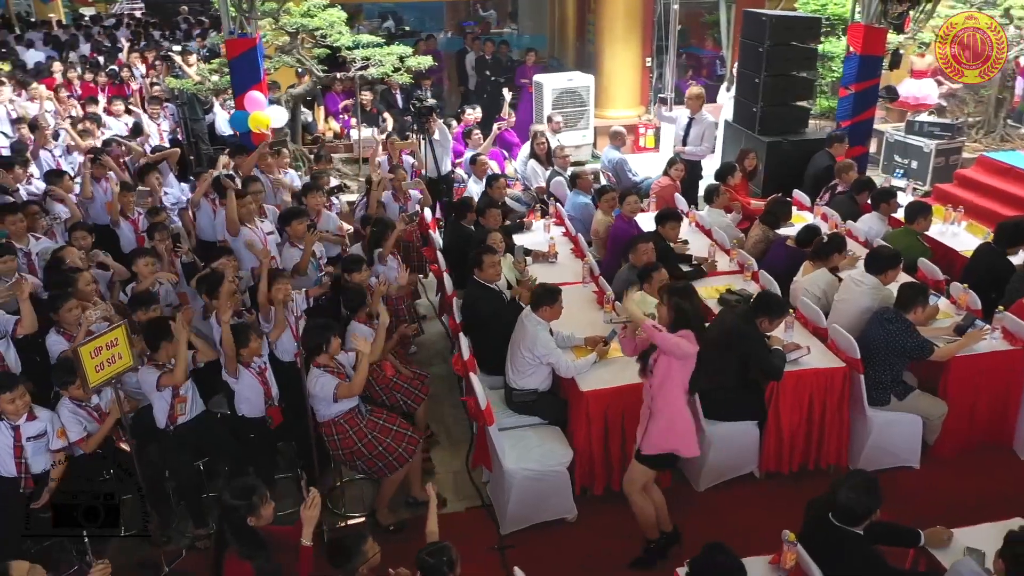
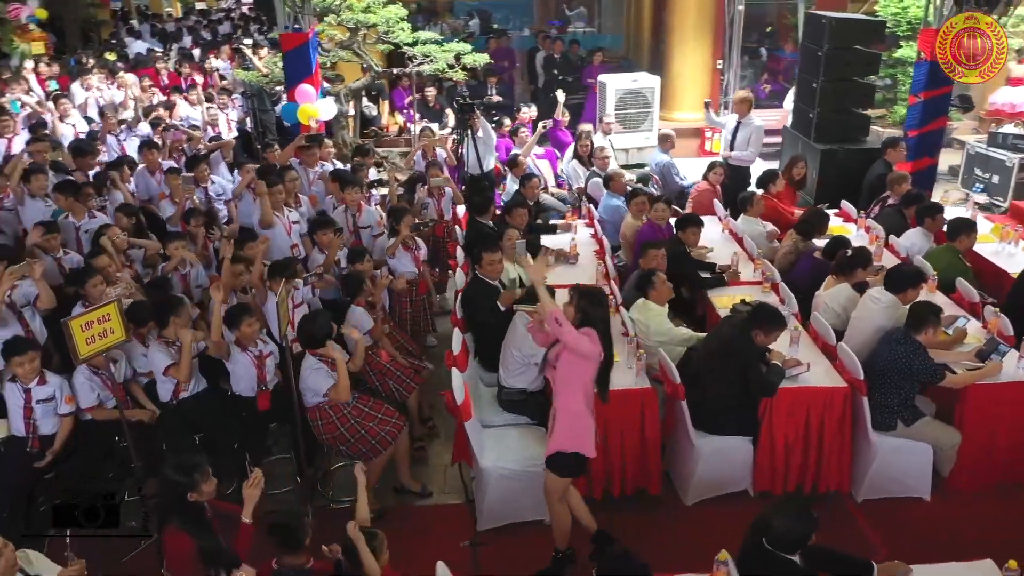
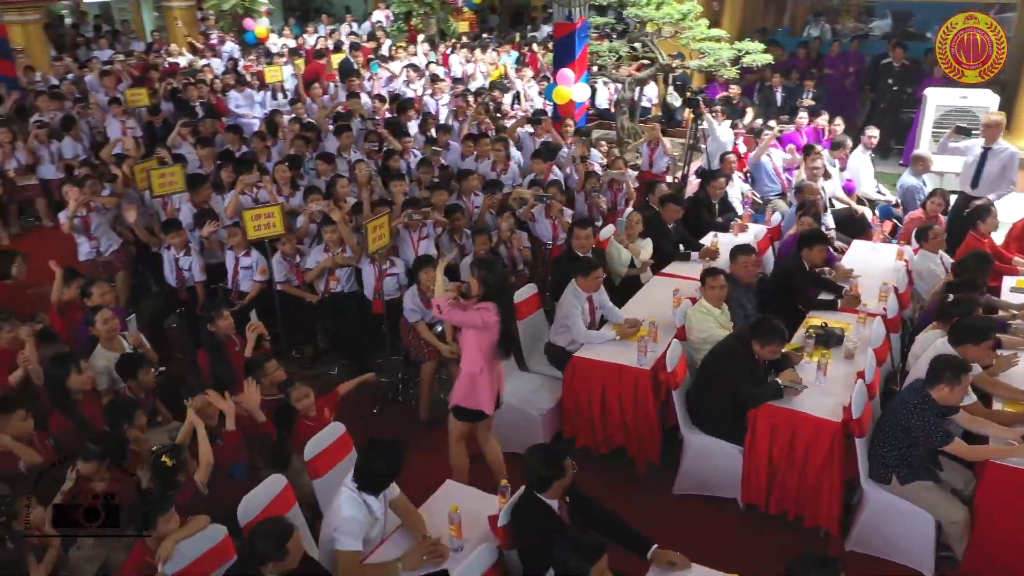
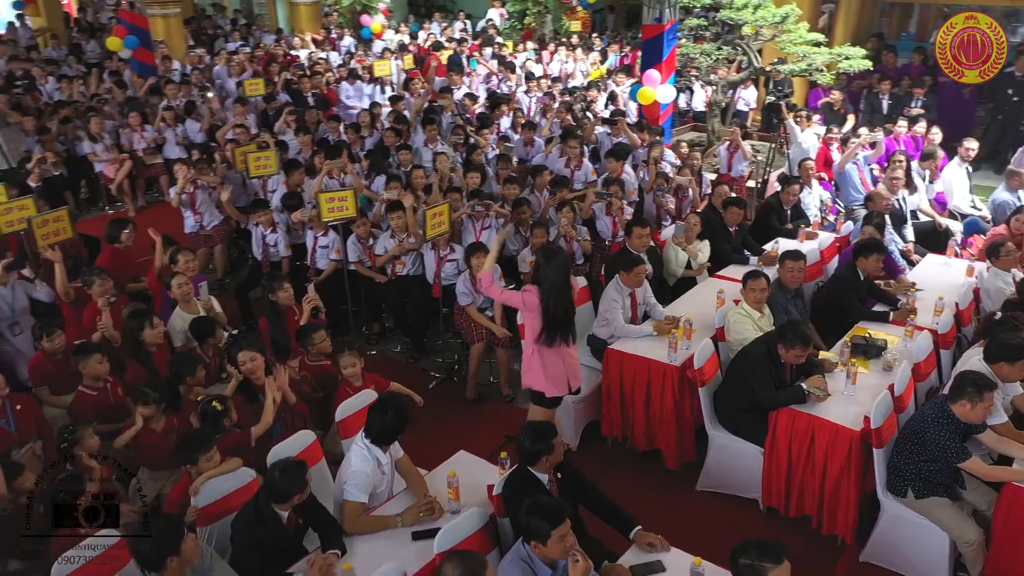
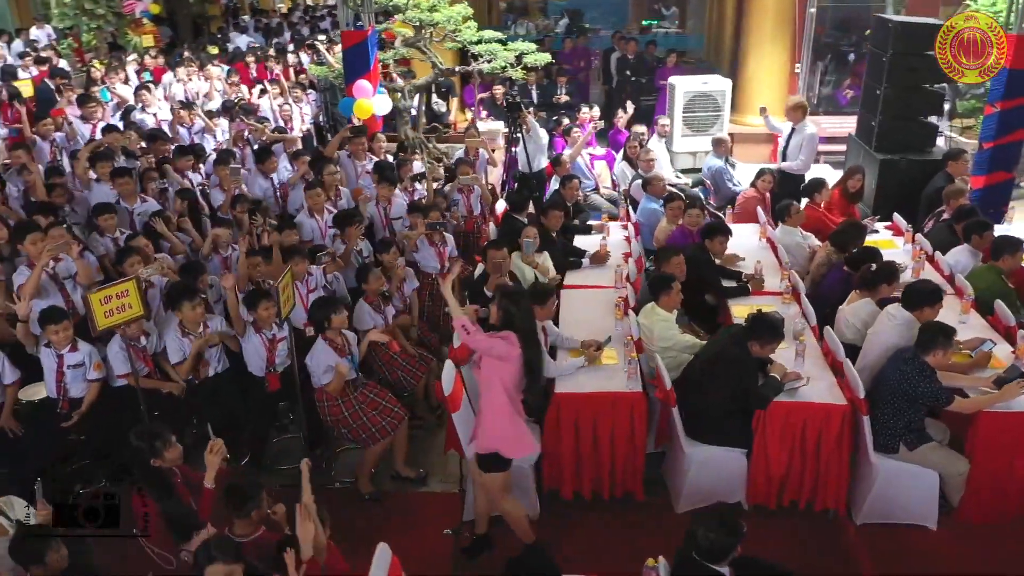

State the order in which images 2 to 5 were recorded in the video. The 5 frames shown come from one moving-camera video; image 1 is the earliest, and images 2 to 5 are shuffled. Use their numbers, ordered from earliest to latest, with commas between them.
2, 5, 3, 4
